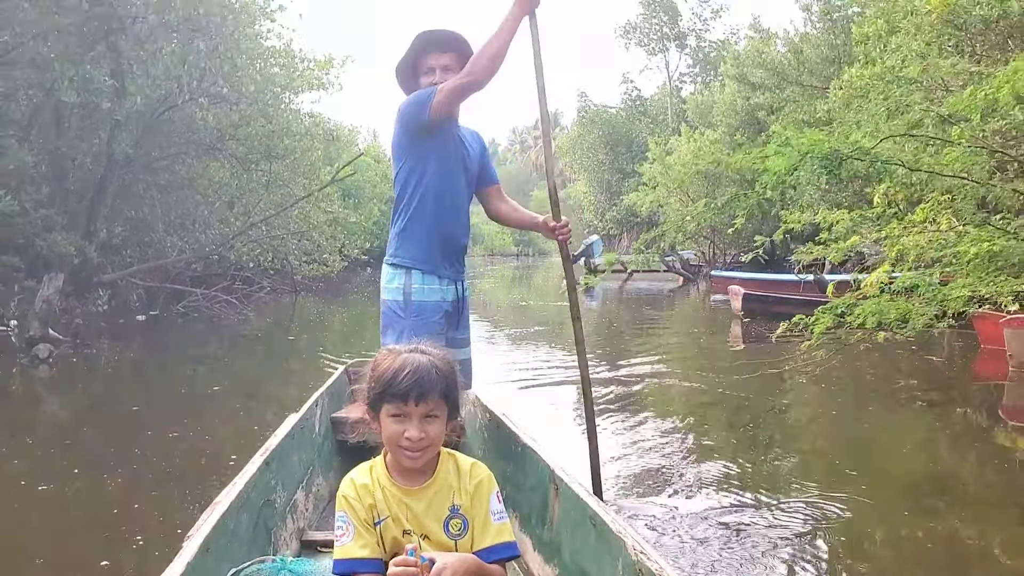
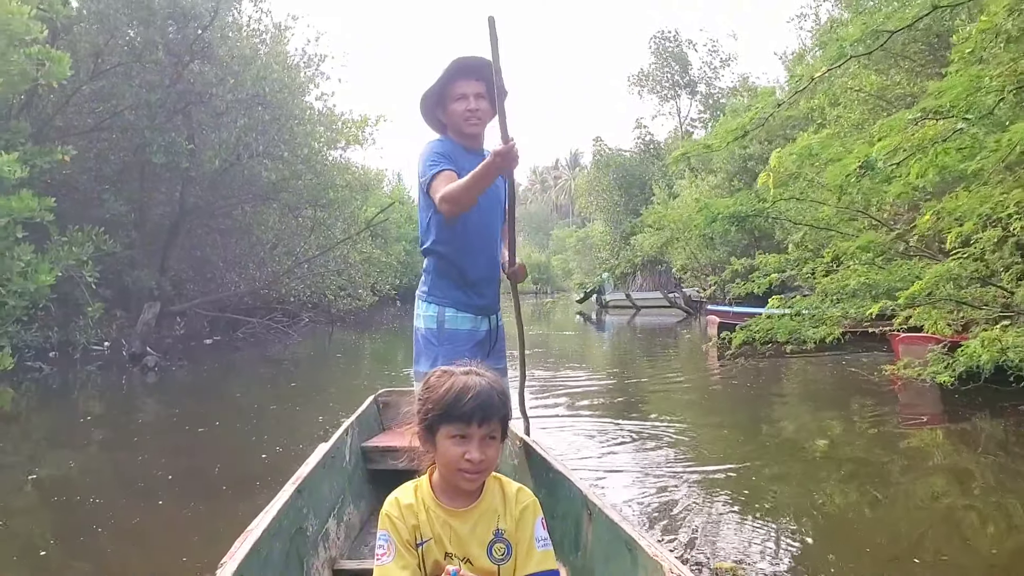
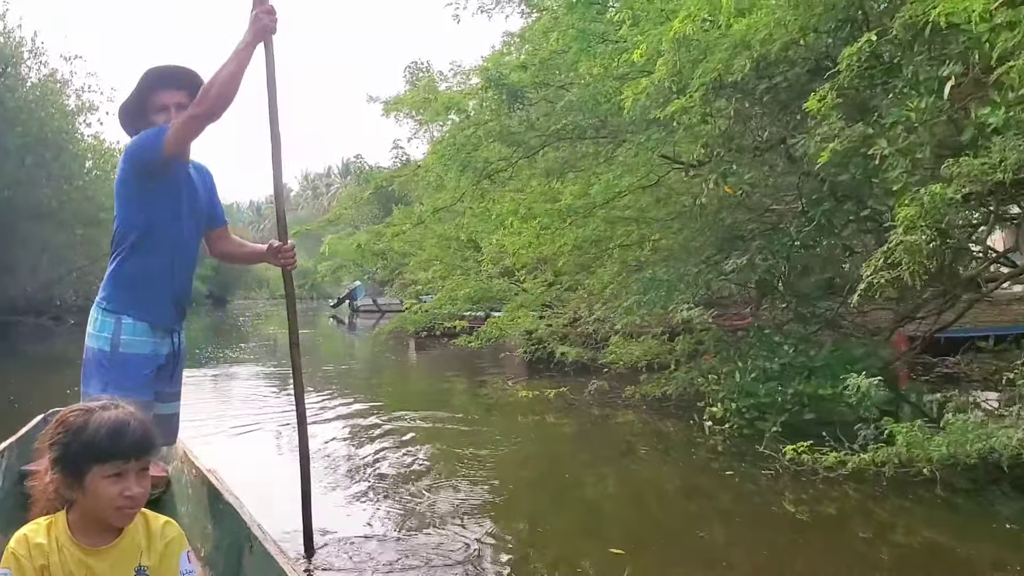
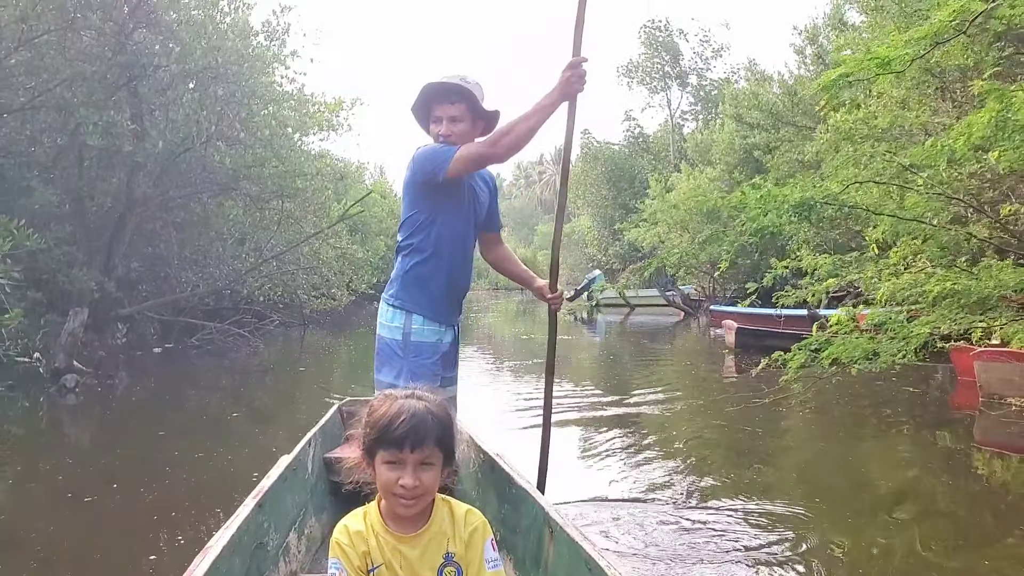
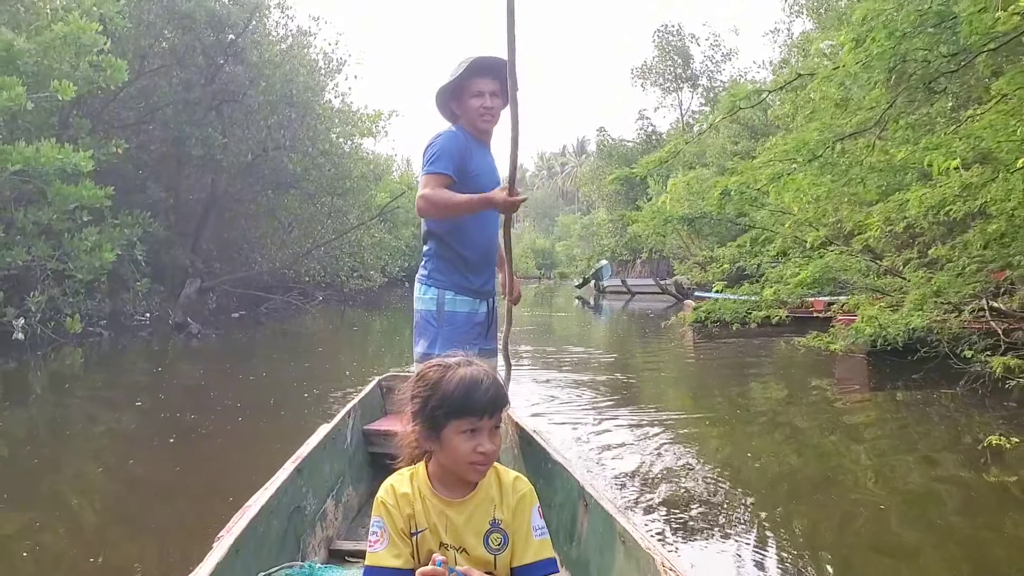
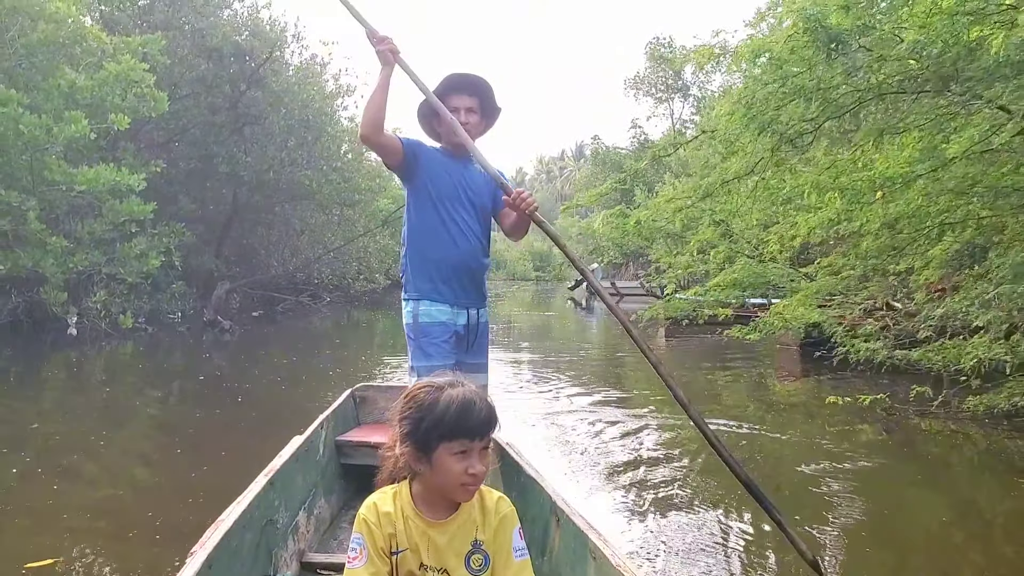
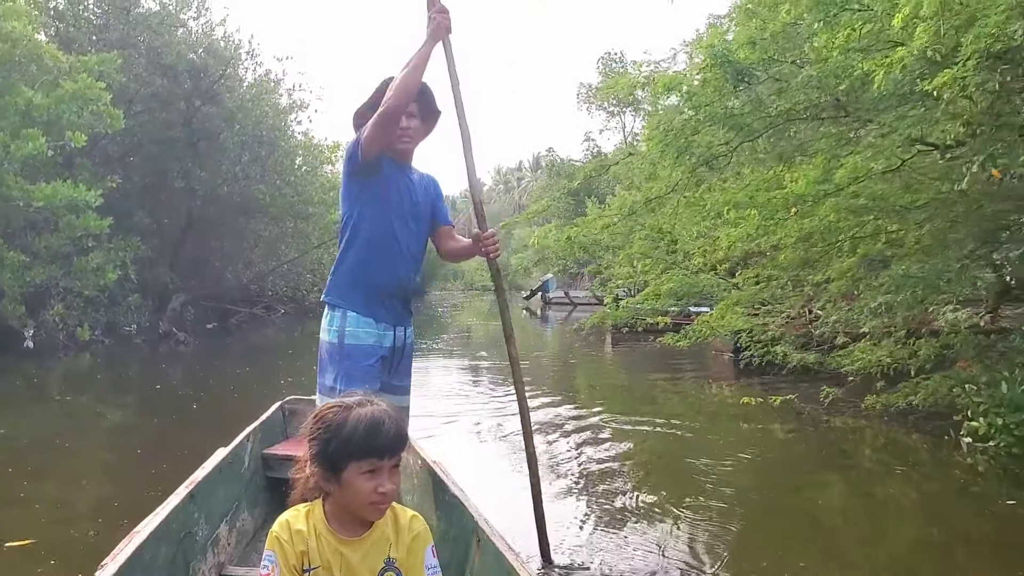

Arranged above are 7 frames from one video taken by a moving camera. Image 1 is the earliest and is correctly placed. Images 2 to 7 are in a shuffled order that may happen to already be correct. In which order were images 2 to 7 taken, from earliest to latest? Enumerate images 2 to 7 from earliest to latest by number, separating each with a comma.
4, 2, 5, 6, 7, 3
